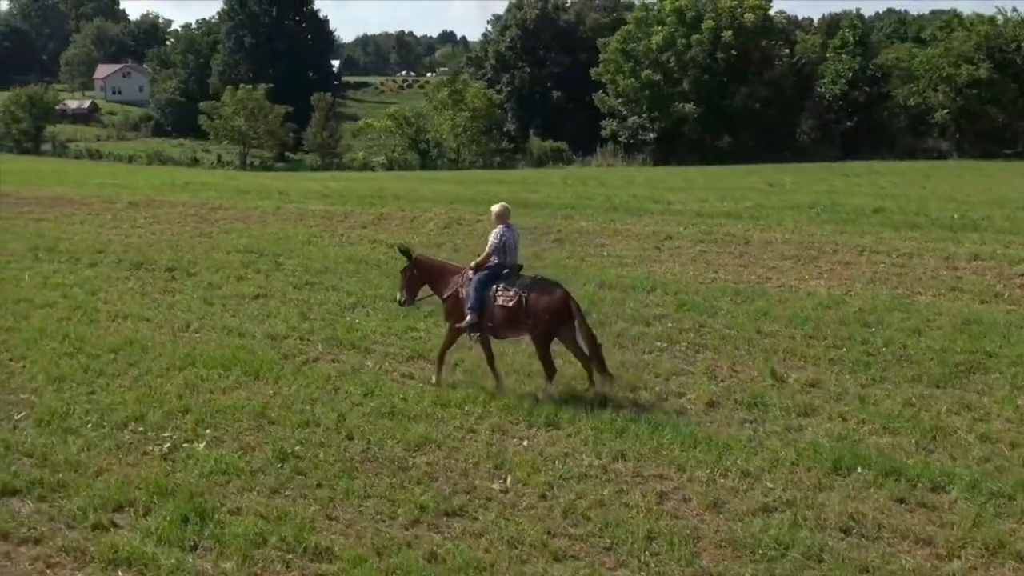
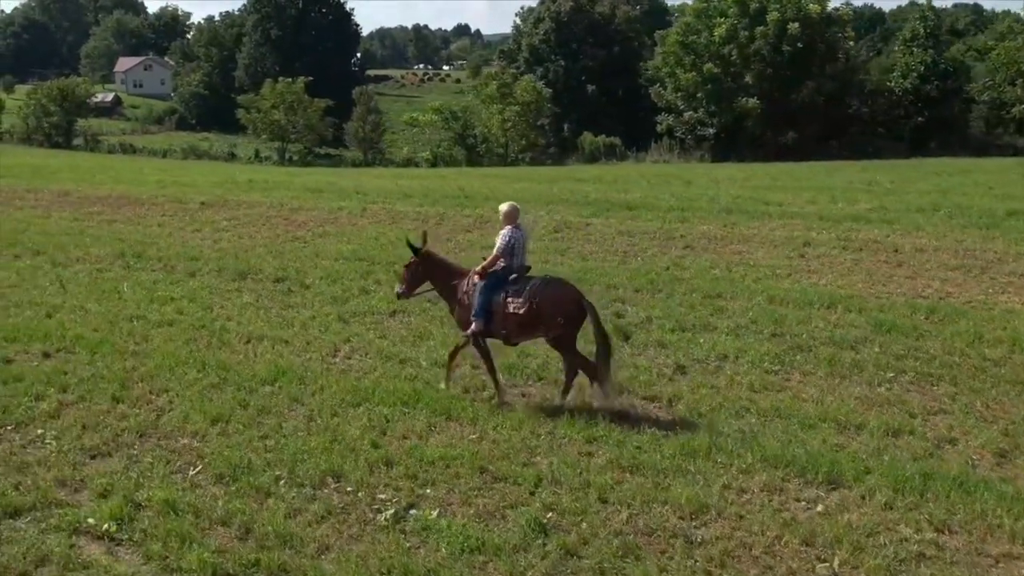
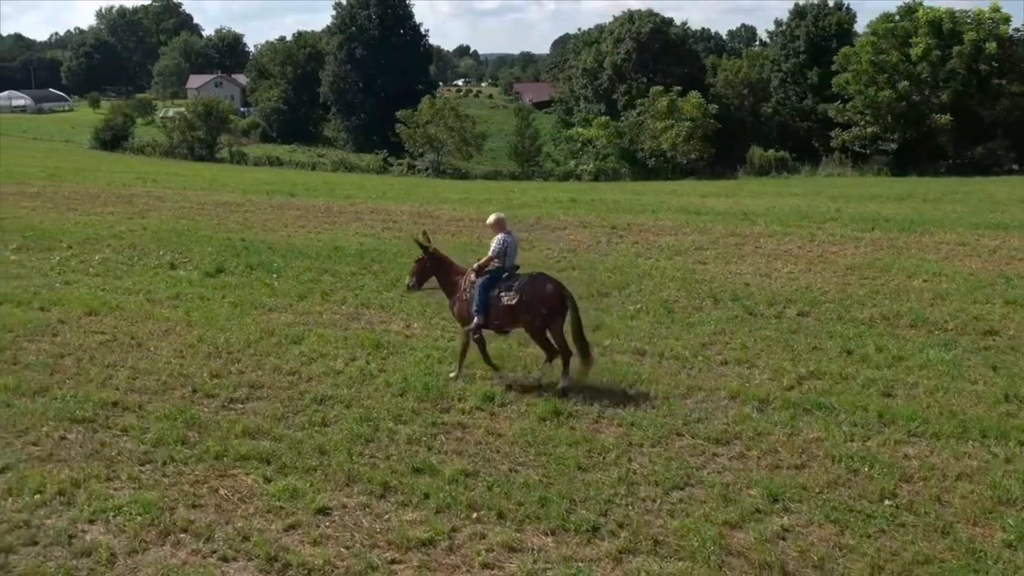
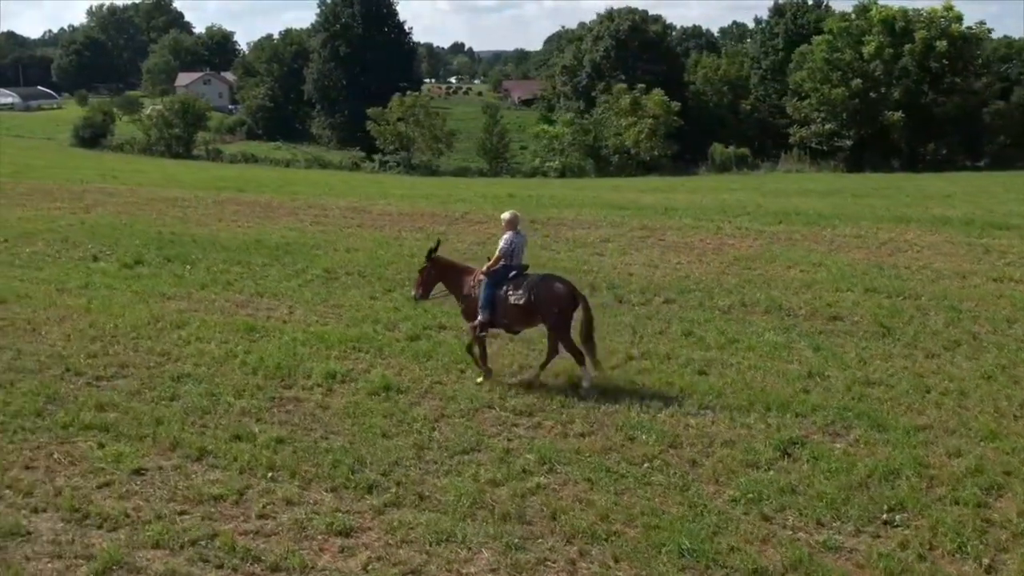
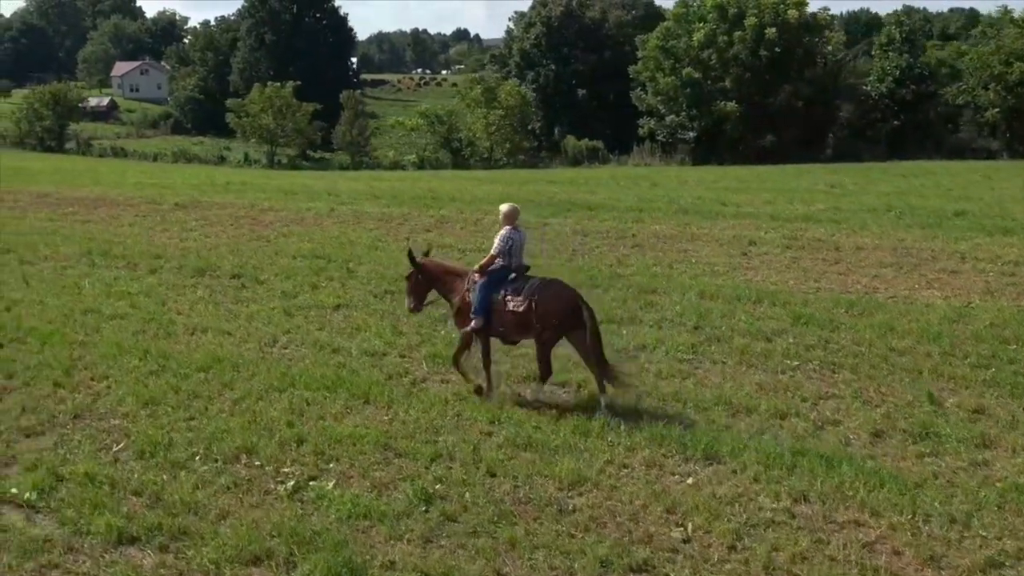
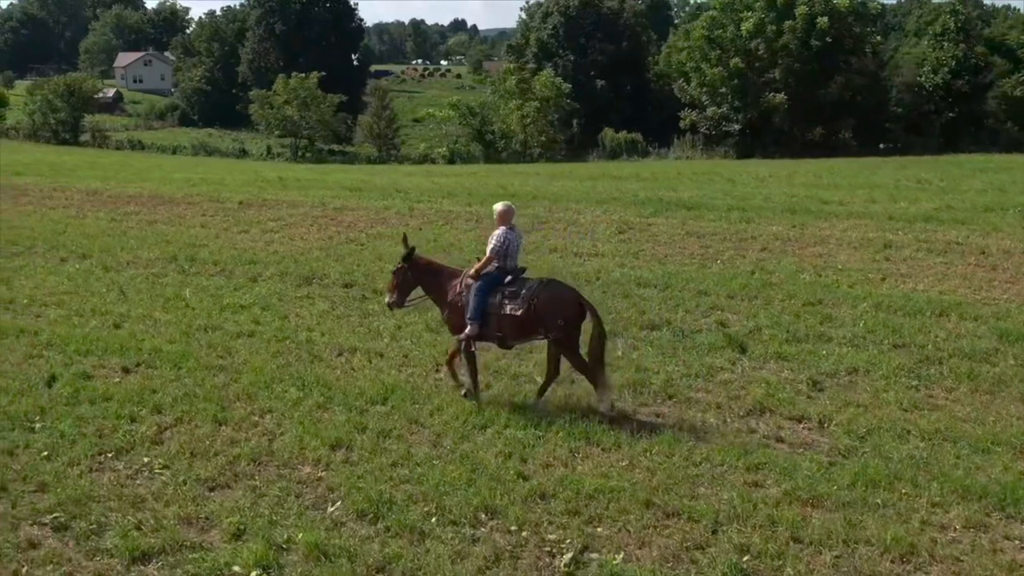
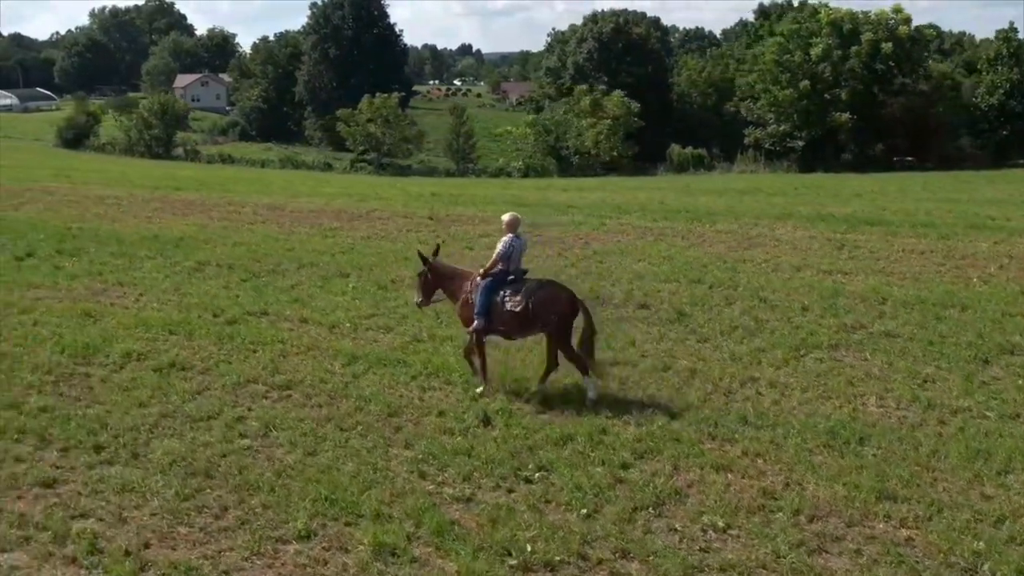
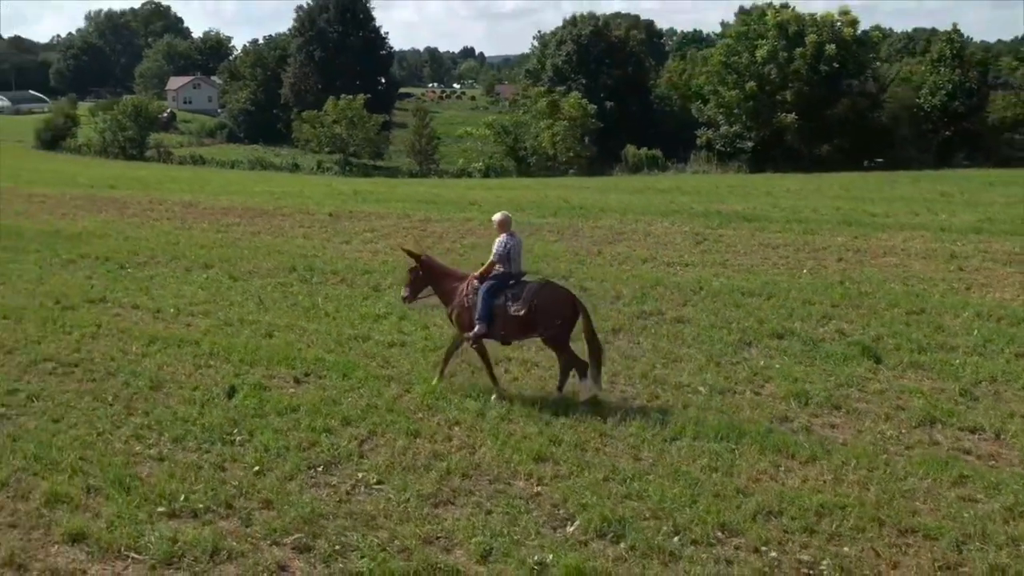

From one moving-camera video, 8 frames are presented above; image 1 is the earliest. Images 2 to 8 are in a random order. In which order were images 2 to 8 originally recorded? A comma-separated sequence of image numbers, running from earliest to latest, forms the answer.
5, 2, 6, 8, 7, 4, 3
